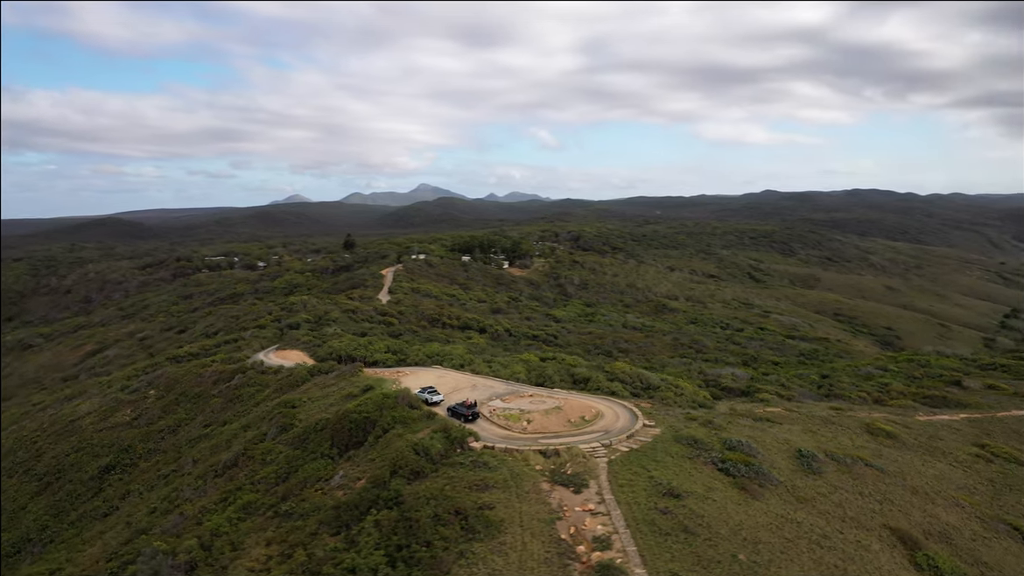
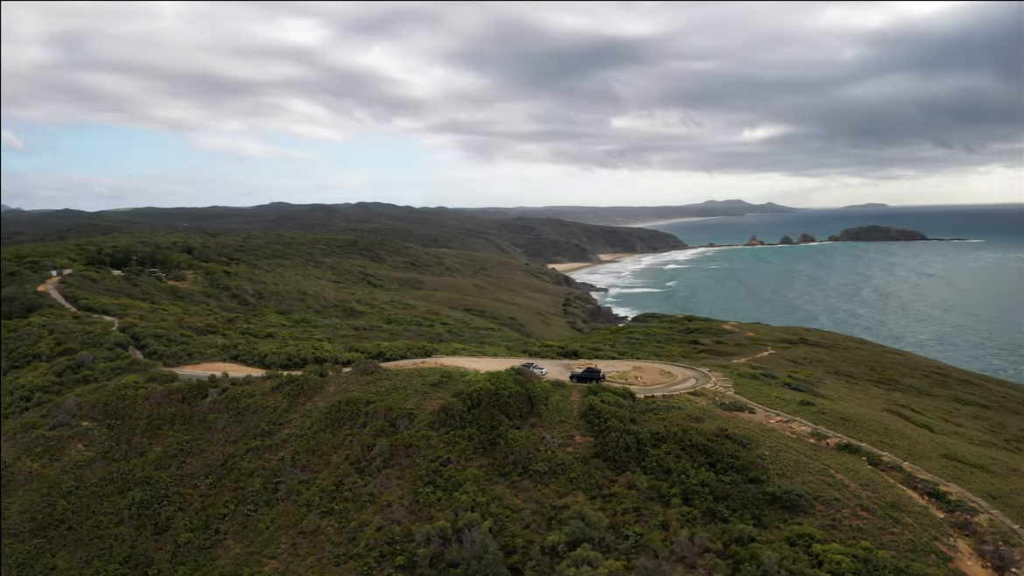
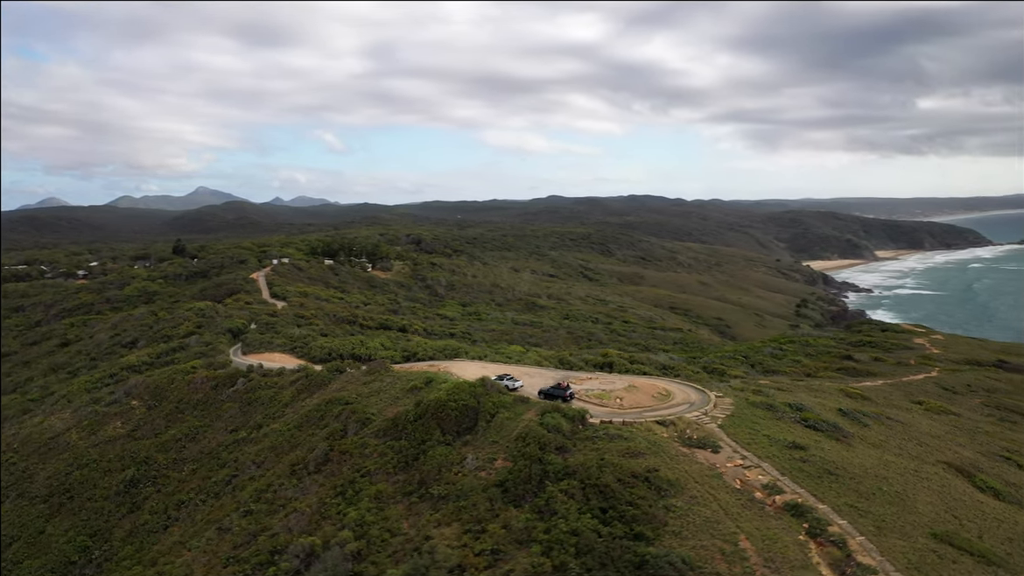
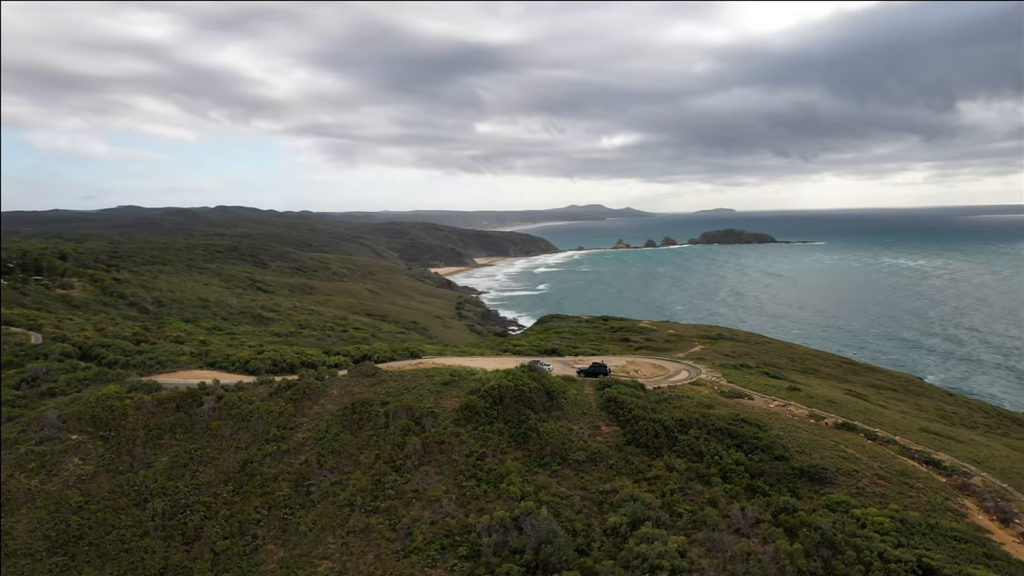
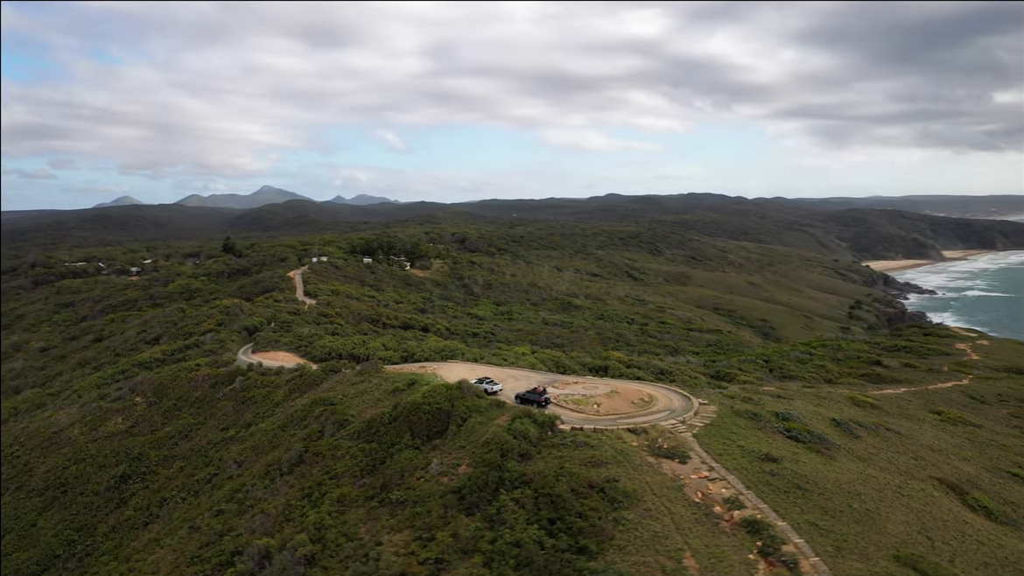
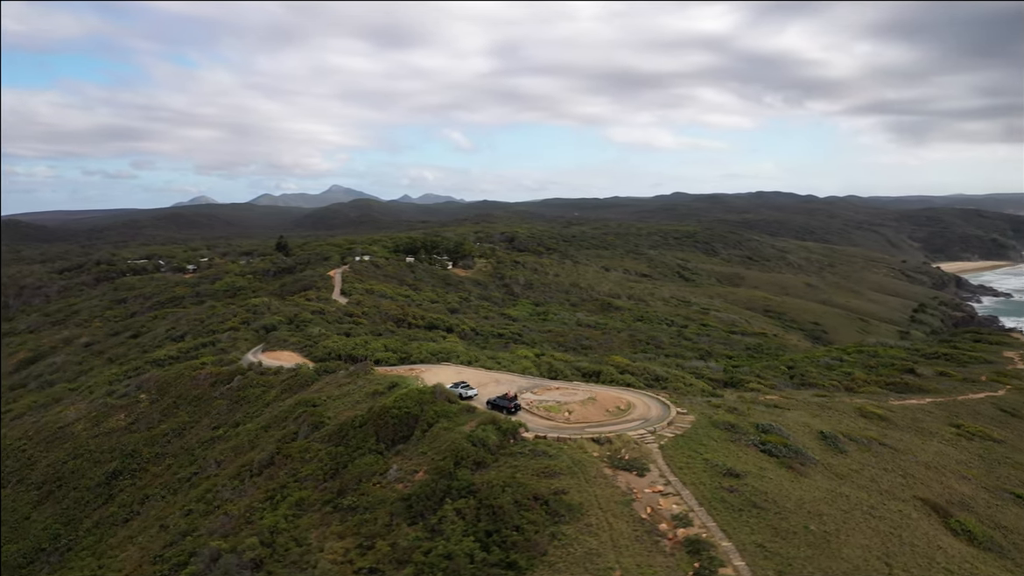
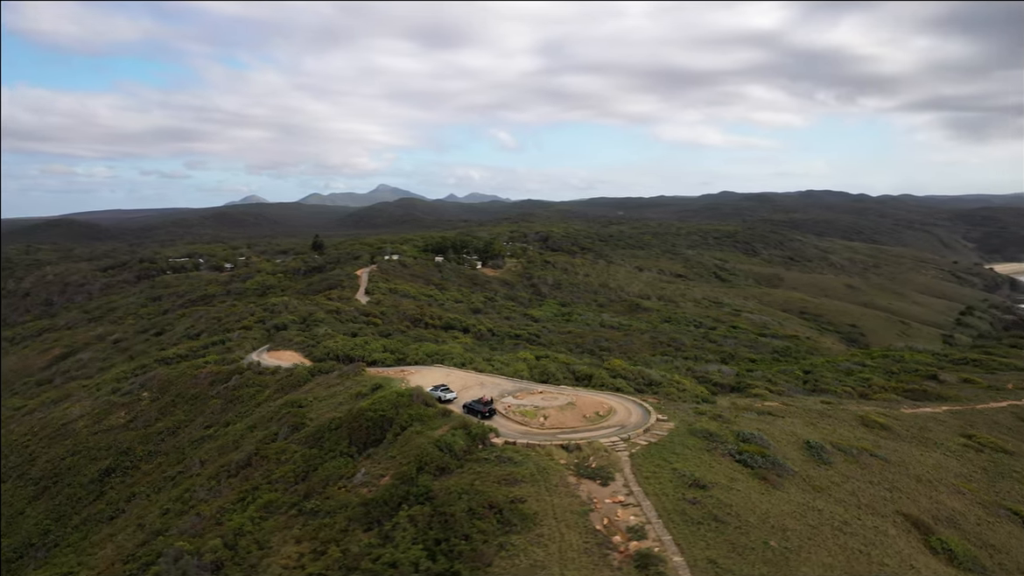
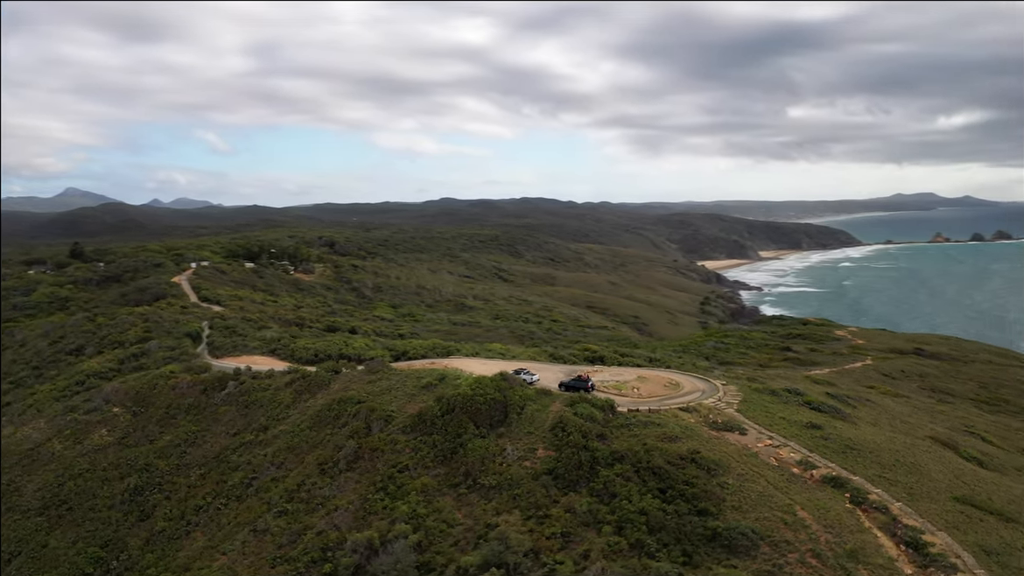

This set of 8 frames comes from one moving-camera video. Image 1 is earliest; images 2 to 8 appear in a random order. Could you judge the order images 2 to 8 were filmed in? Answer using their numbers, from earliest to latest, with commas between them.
7, 6, 5, 3, 8, 2, 4
